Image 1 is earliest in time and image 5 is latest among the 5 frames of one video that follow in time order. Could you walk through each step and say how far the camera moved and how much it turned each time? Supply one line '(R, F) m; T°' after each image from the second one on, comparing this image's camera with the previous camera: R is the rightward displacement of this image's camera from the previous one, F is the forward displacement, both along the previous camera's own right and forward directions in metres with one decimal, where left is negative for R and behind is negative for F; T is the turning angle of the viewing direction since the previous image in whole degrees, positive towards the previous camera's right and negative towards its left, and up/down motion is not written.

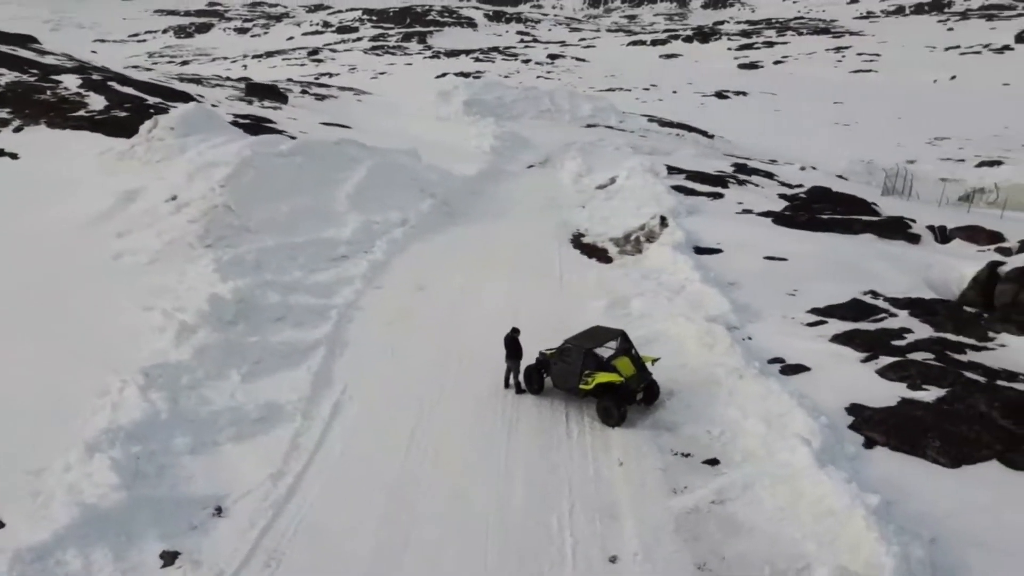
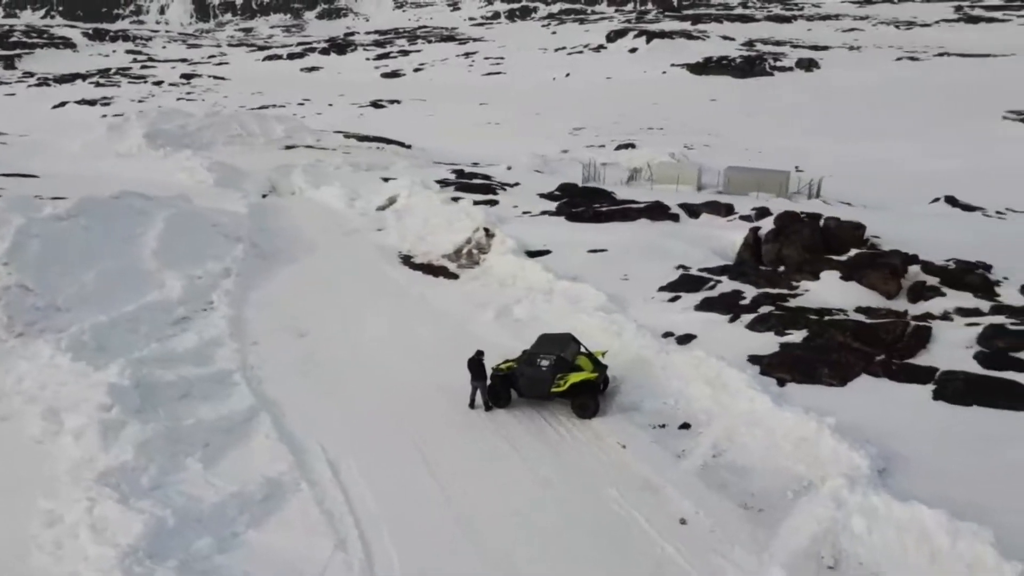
(-2.7, +0.1) m; +24°
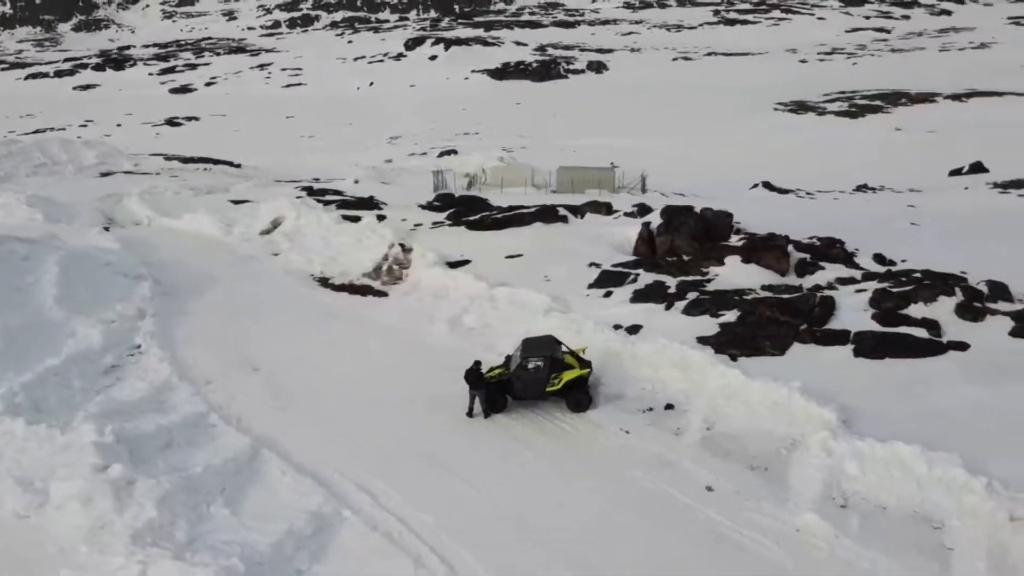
(-1.8, -0.2) m; +14°
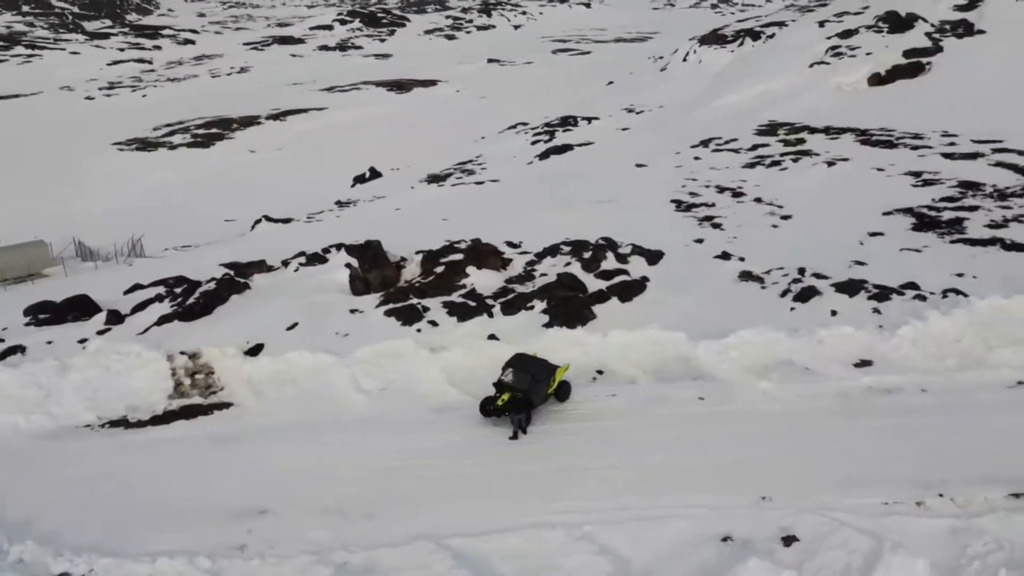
(-6.9, +1.7) m; +48°
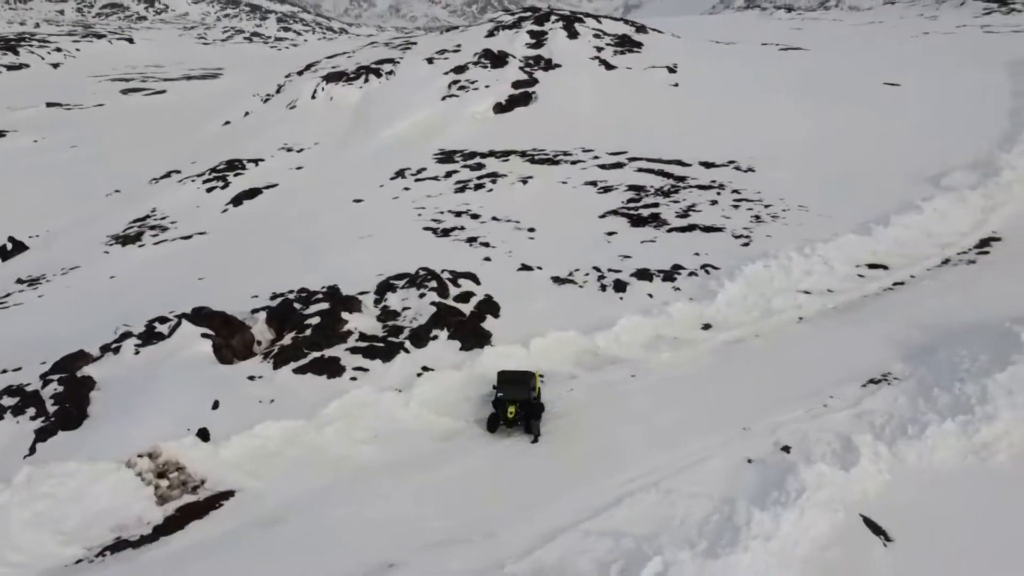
(-5.2, +0.1) m; +30°
